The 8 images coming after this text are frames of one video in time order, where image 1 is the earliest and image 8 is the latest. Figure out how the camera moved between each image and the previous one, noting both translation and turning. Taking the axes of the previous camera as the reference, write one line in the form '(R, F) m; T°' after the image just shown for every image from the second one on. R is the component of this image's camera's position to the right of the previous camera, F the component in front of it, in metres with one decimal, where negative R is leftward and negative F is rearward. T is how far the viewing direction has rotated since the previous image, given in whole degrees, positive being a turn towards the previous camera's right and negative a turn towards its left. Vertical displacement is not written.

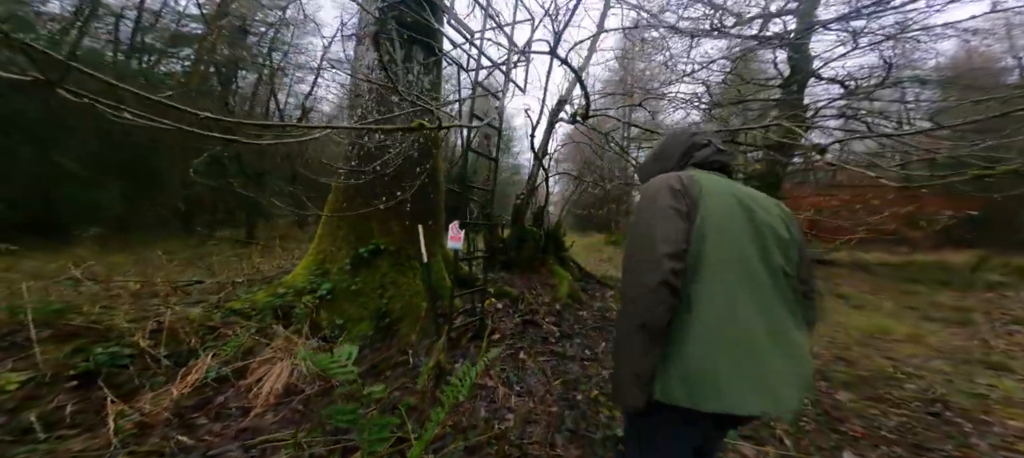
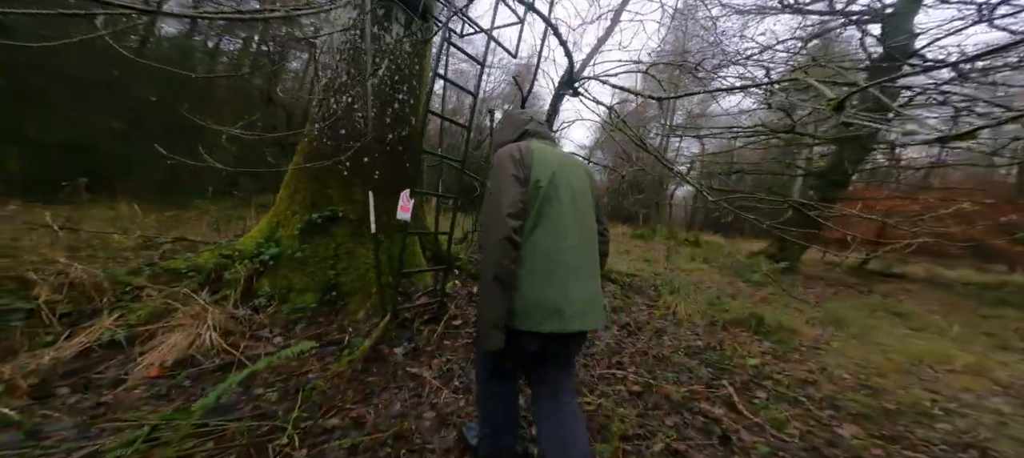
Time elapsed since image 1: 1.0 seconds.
(+0.7, +0.5) m; -5°
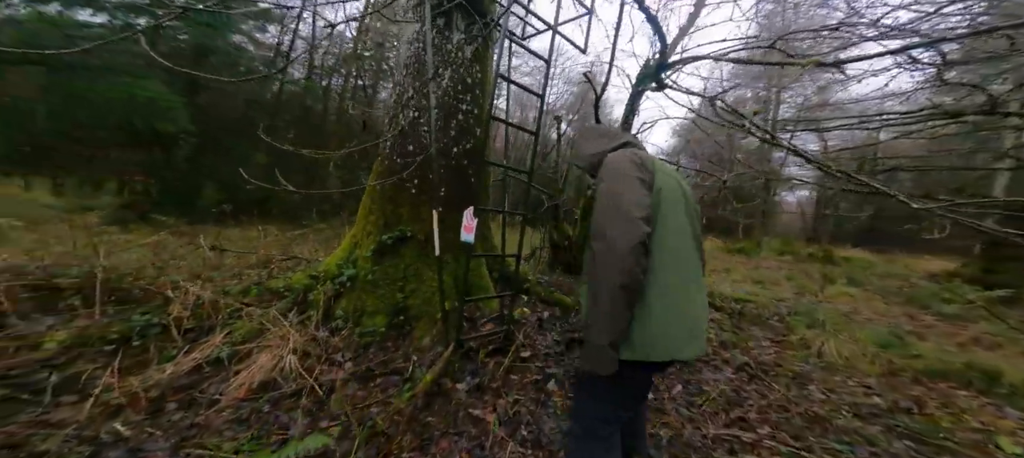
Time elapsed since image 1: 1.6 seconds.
(+0.1, +0.4) m; -14°
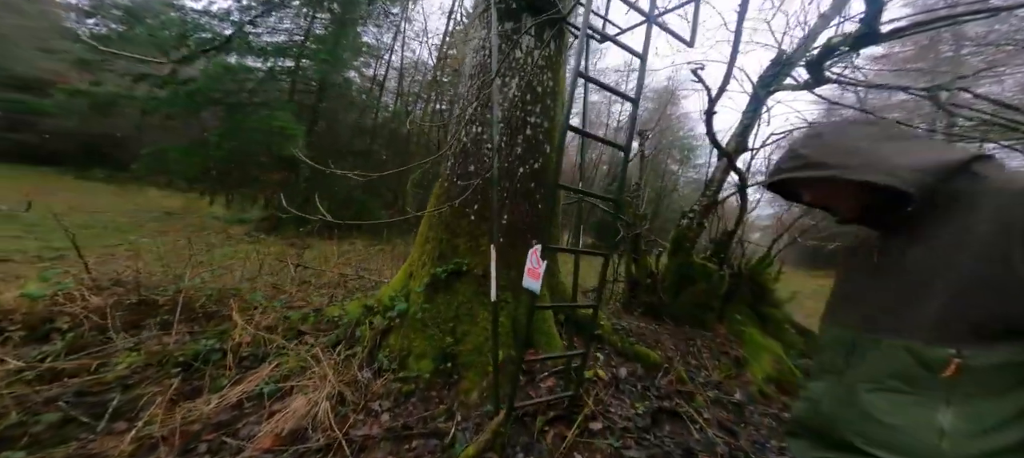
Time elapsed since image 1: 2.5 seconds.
(+0.1, +0.6) m; -12°
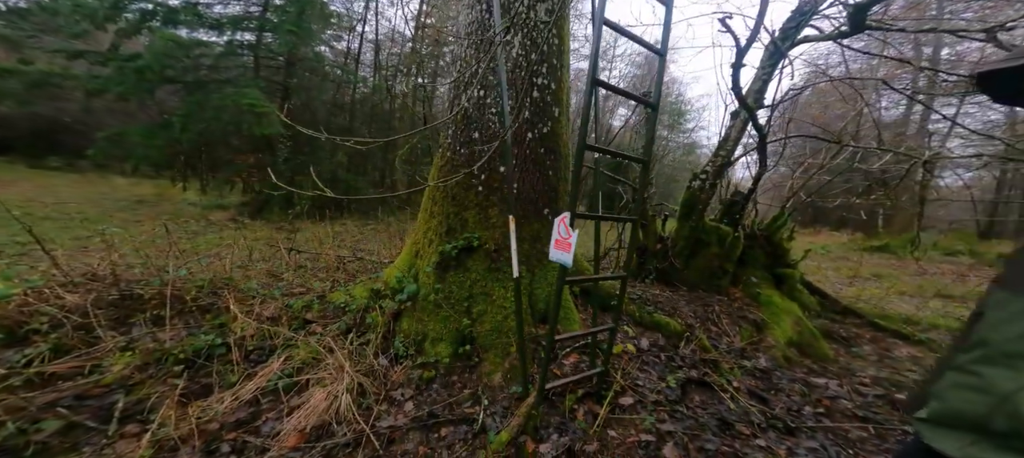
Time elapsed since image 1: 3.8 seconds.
(-0.2, +0.2) m; +2°
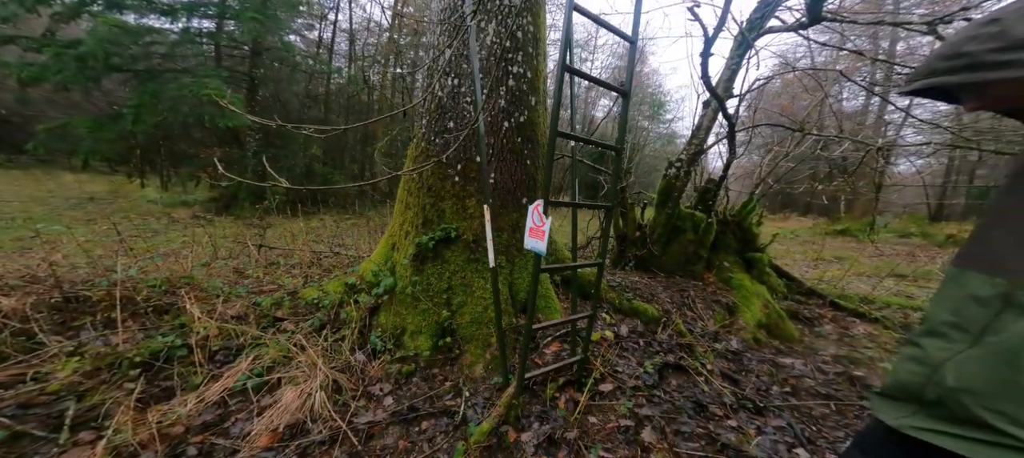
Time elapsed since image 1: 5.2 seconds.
(0.0, 0.0) m; +3°
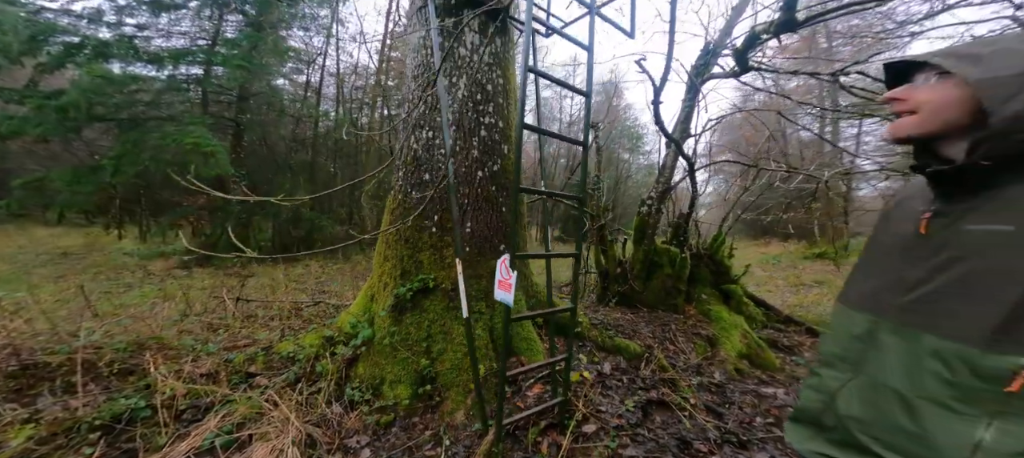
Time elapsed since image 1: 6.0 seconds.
(+0.1, -0.1) m; +2°
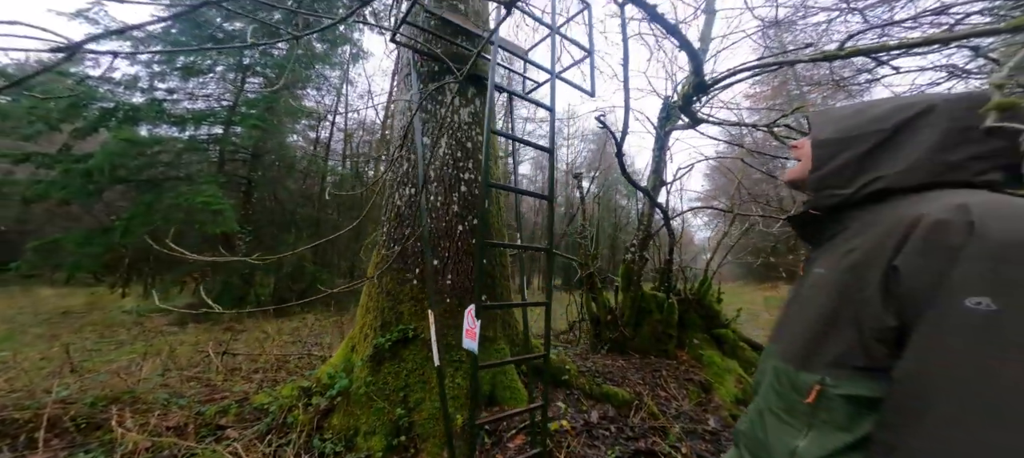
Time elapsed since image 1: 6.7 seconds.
(+0.2, -0.1) m; -1°
